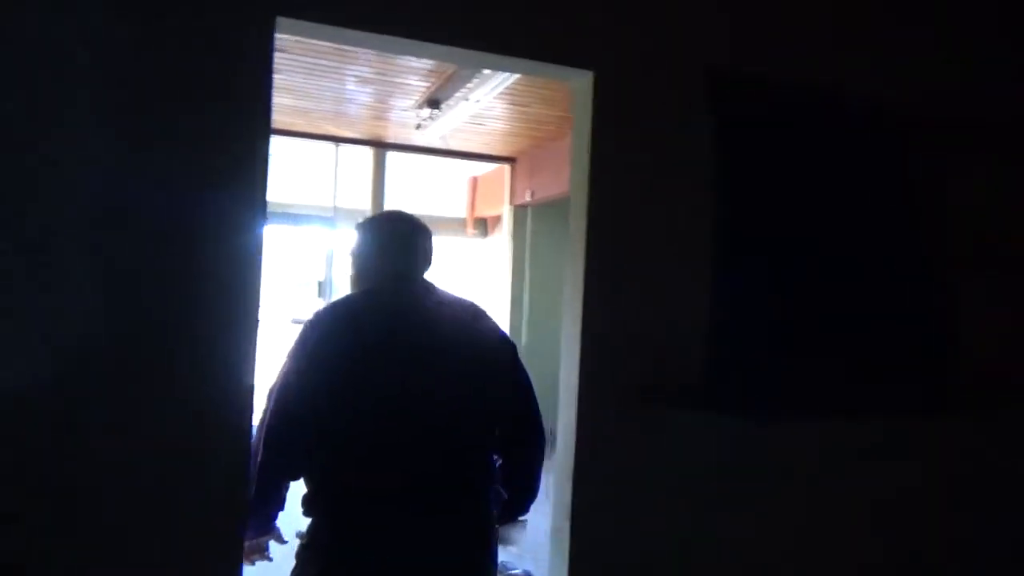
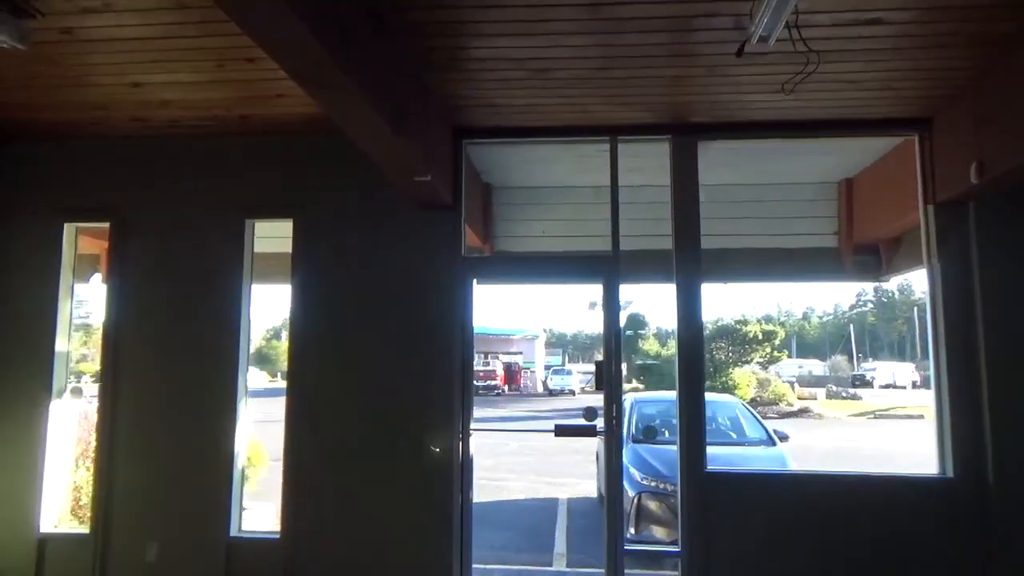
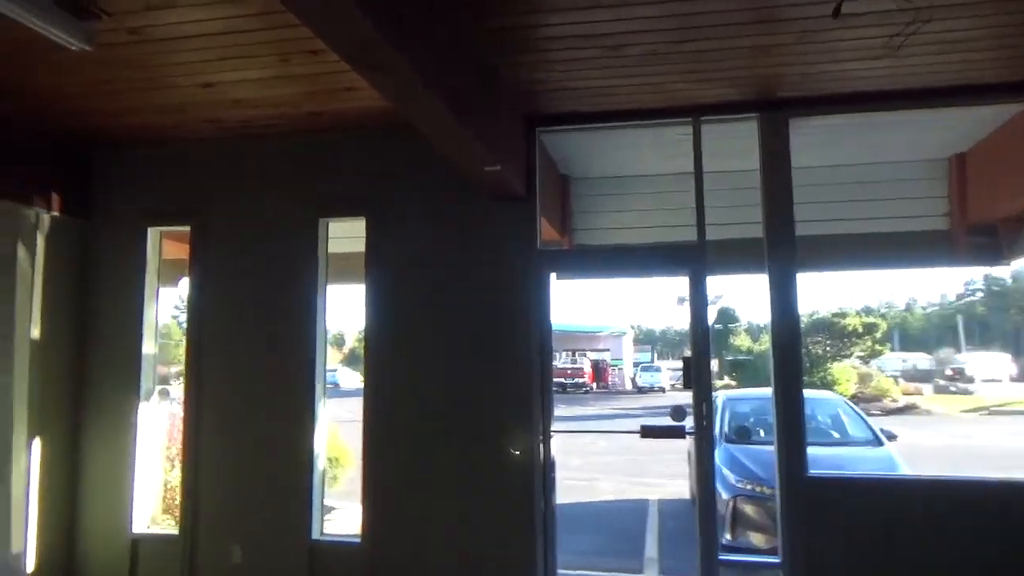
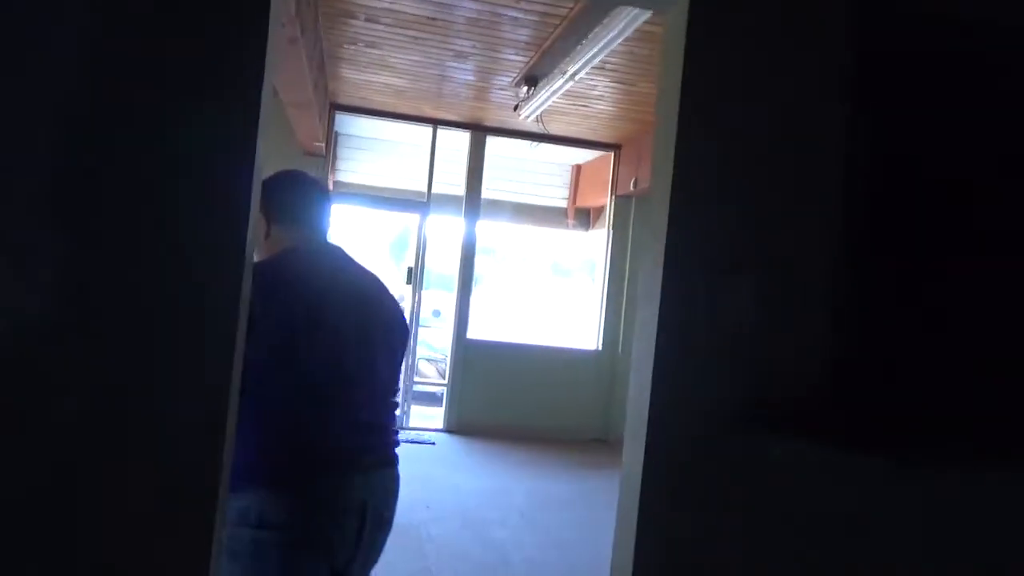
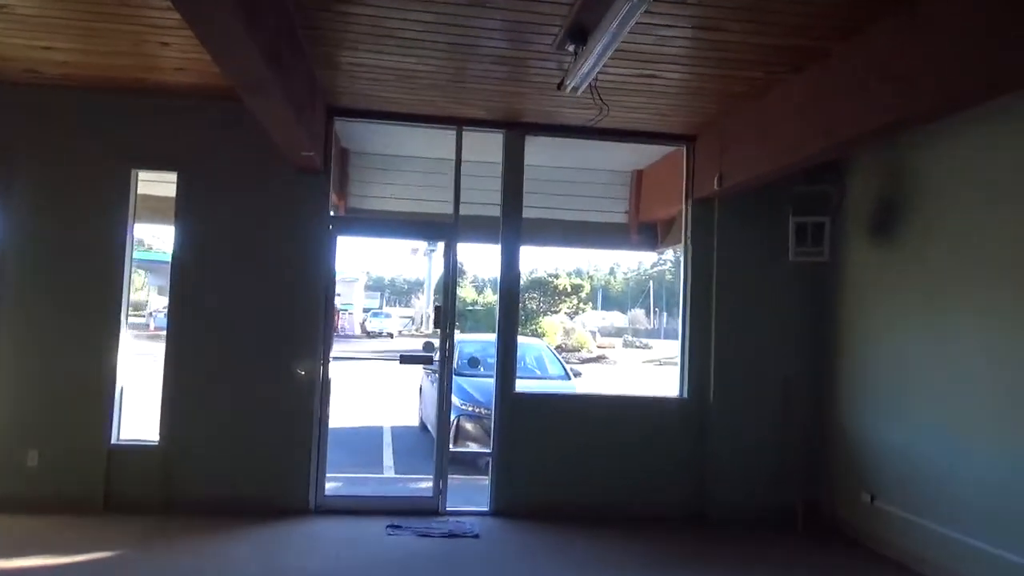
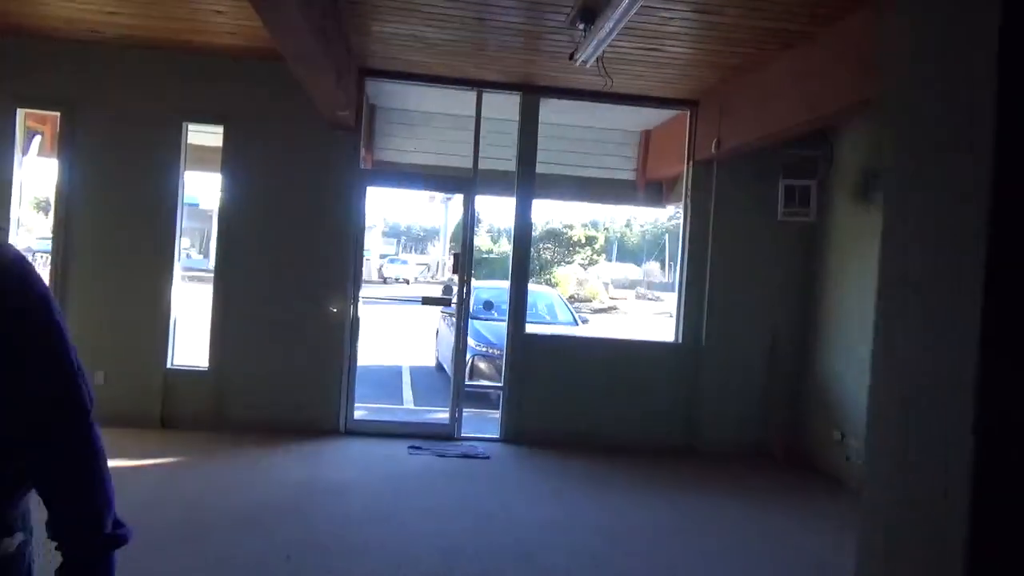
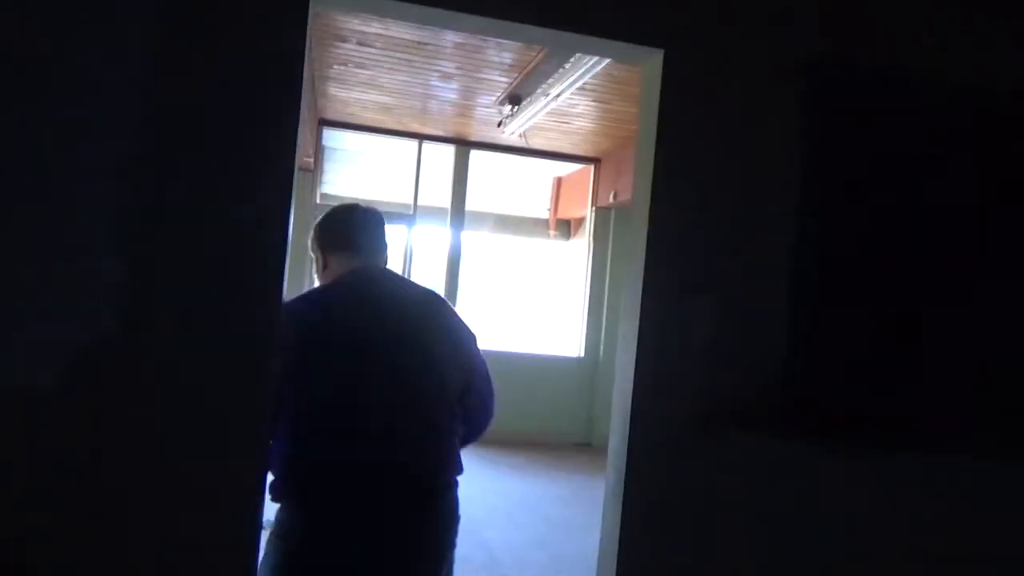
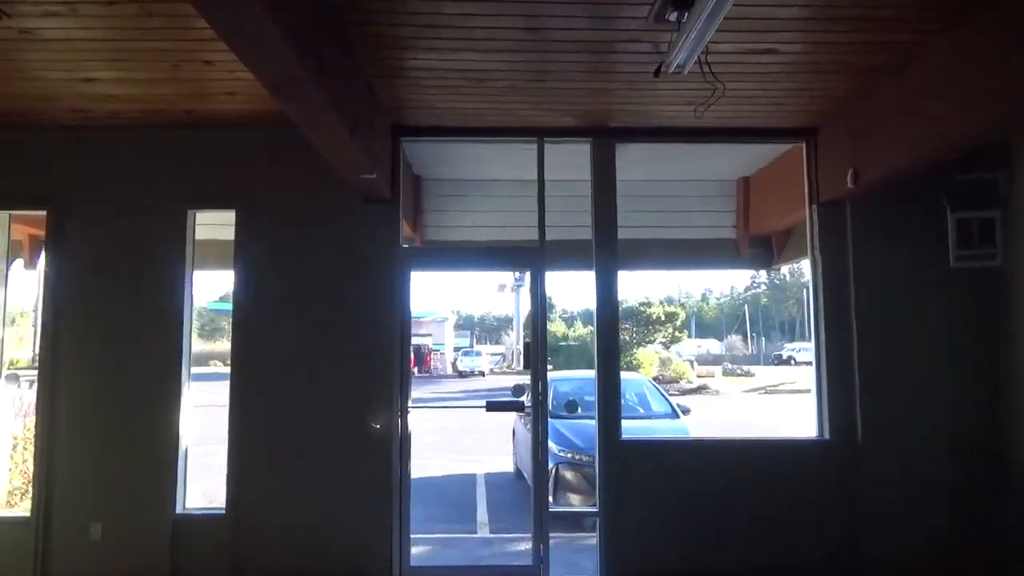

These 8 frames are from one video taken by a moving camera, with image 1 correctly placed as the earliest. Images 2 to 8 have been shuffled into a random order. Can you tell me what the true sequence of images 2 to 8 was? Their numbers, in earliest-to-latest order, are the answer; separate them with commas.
7, 4, 6, 5, 8, 2, 3
